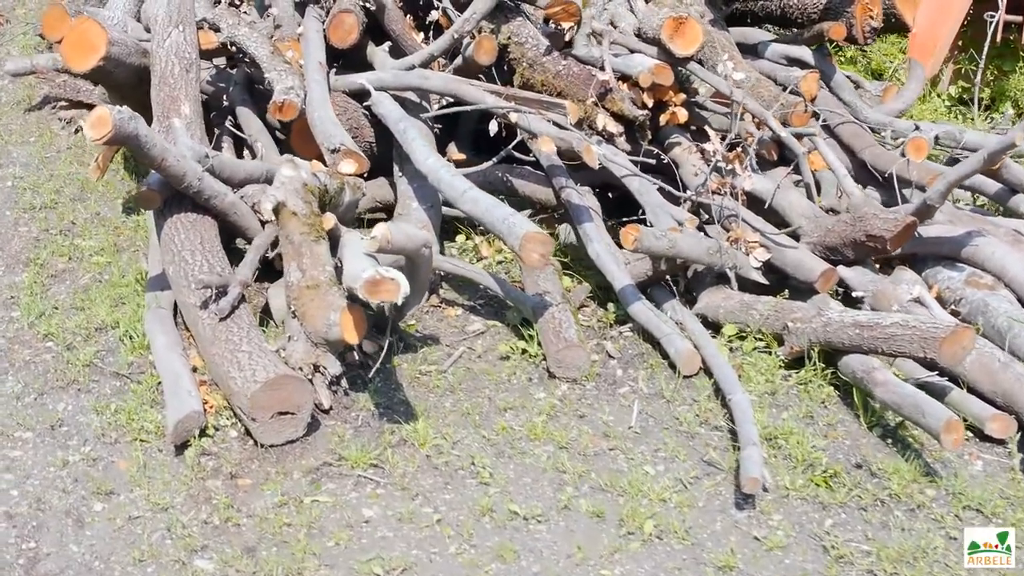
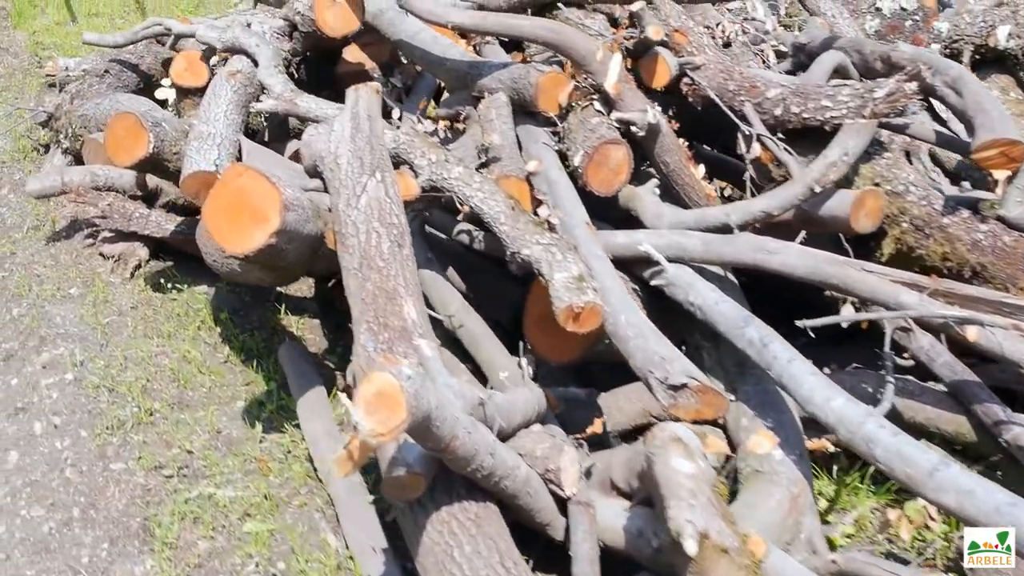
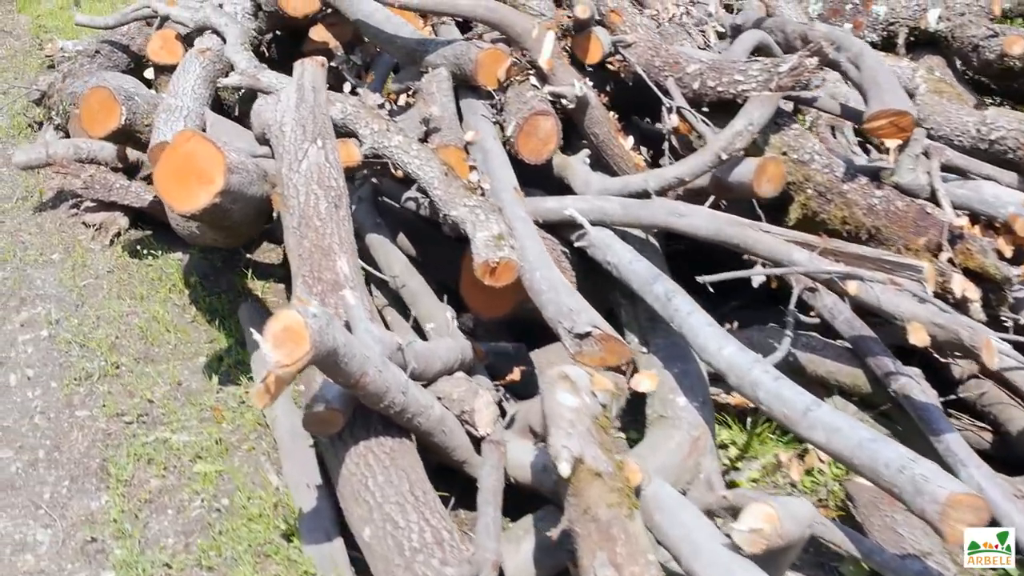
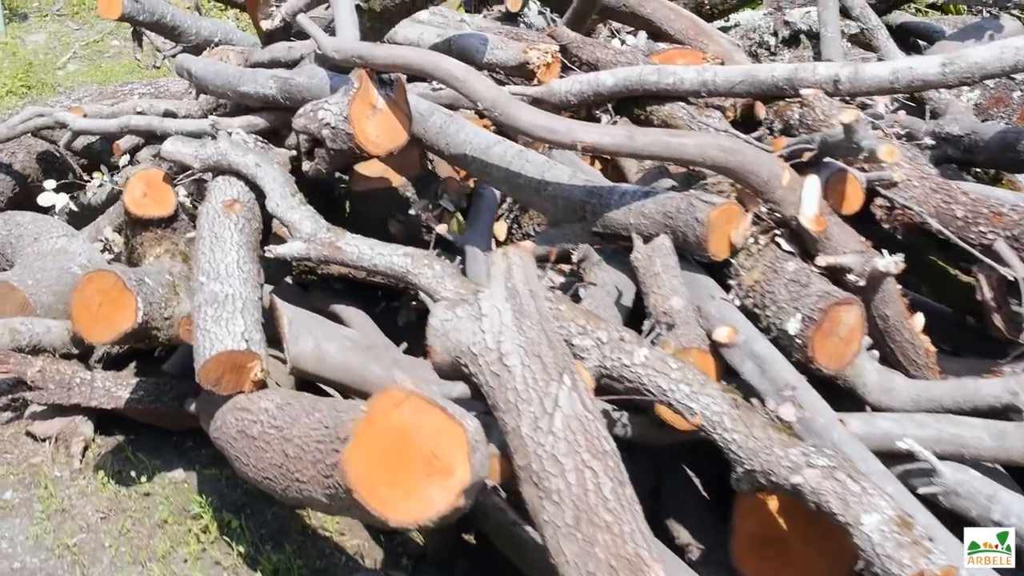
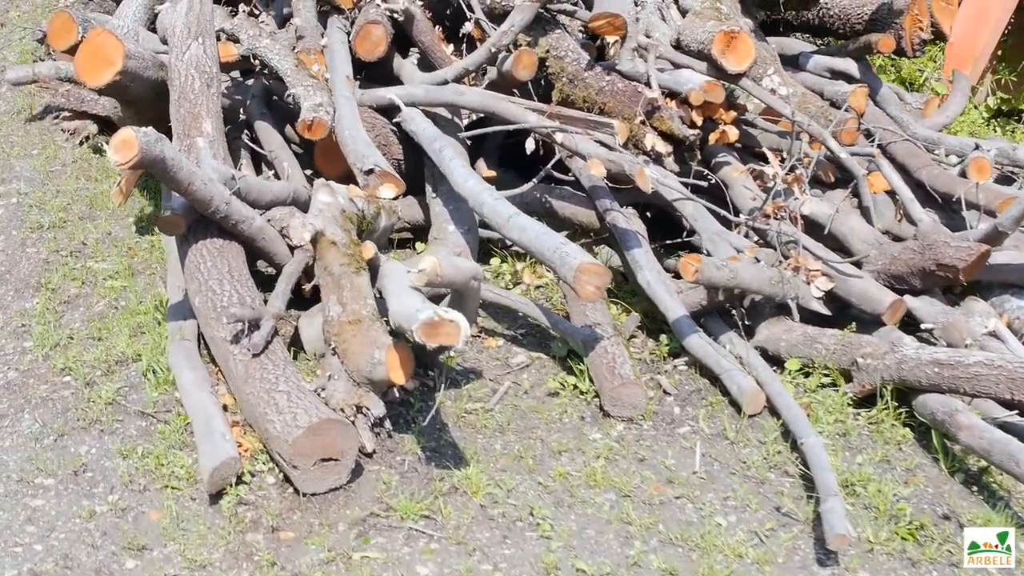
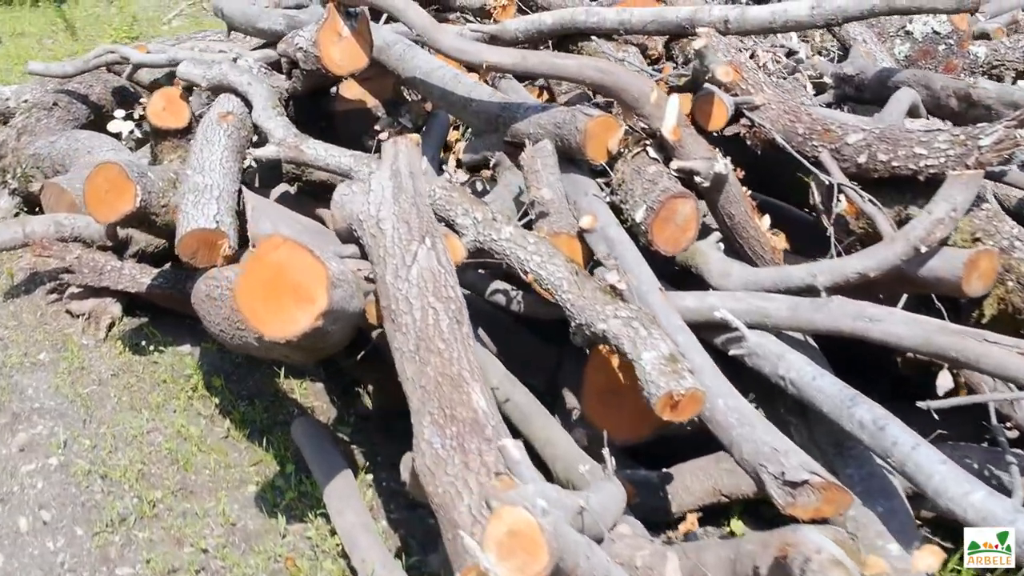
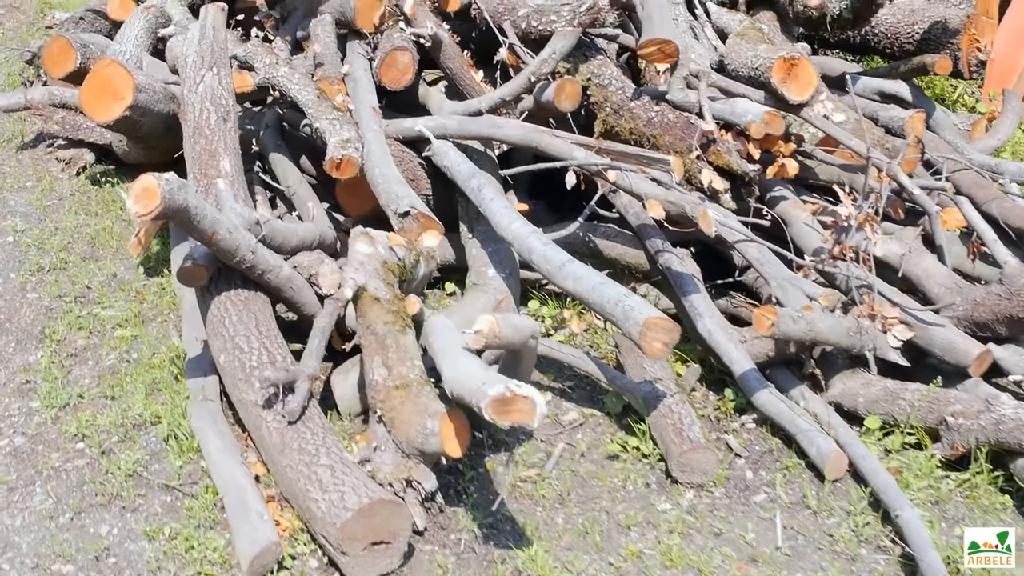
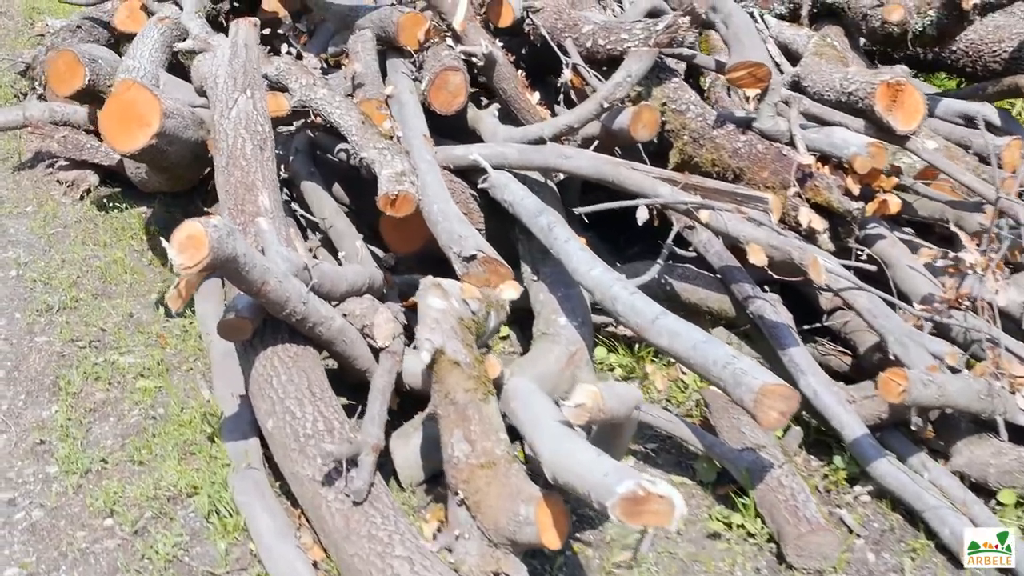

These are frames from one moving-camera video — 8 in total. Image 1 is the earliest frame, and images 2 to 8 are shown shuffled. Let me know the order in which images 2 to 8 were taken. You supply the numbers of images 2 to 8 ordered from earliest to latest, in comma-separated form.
5, 7, 8, 3, 2, 6, 4
